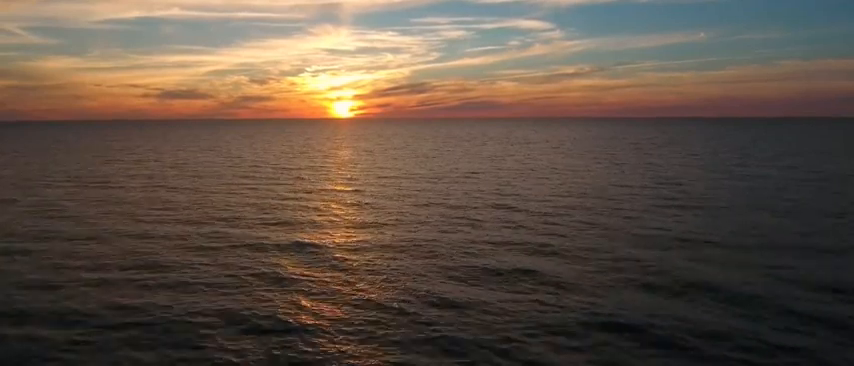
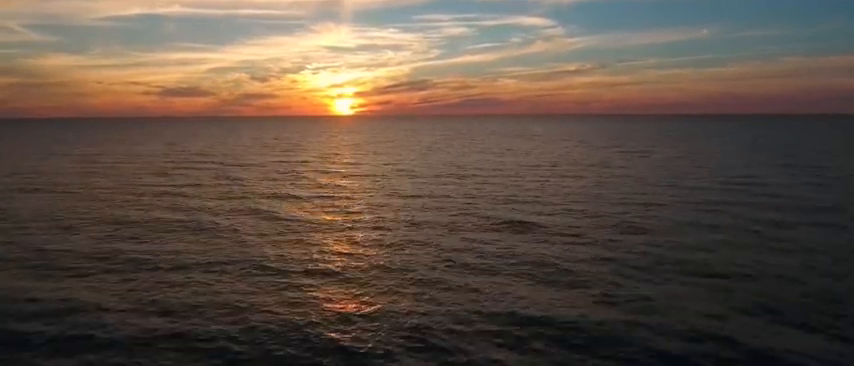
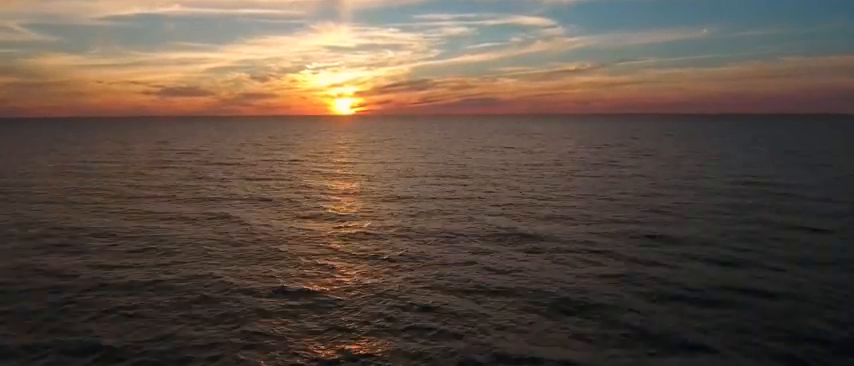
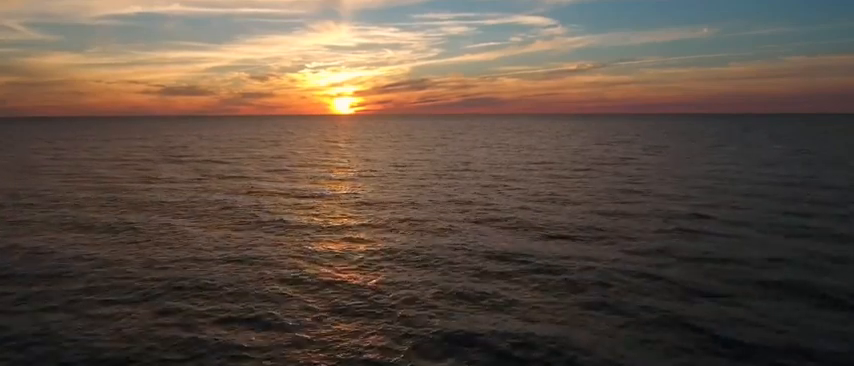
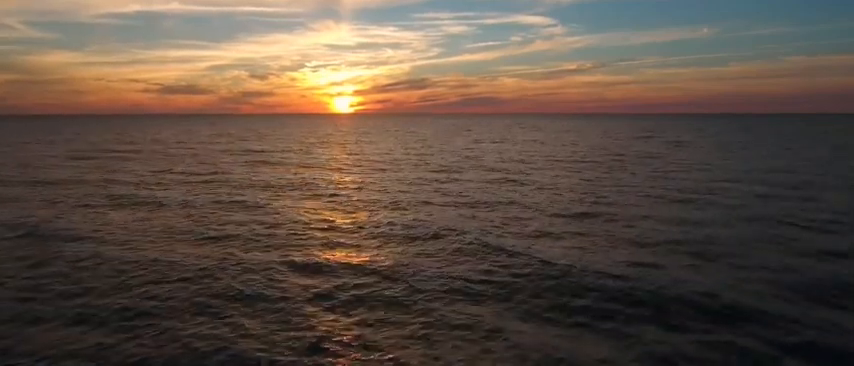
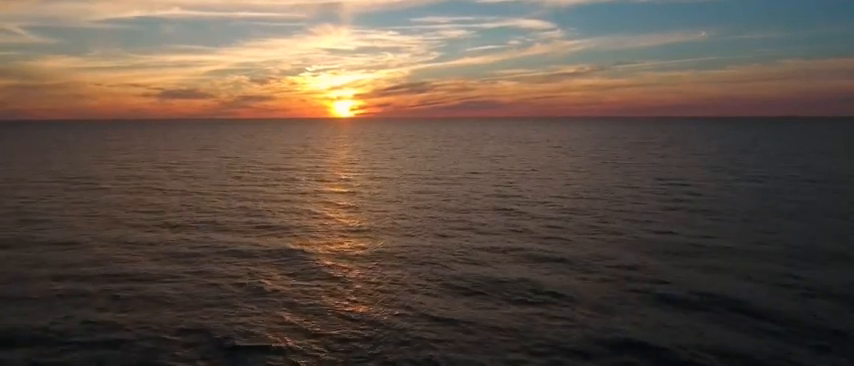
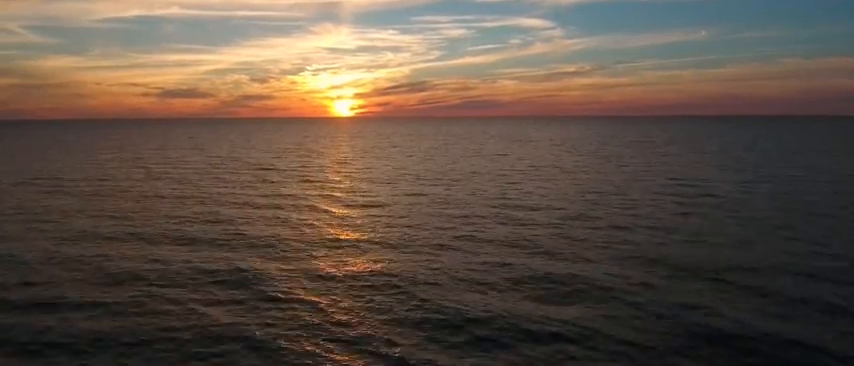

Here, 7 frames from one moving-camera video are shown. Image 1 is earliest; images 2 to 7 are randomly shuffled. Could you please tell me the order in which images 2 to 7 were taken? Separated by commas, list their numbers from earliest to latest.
6, 7, 2, 3, 4, 5
